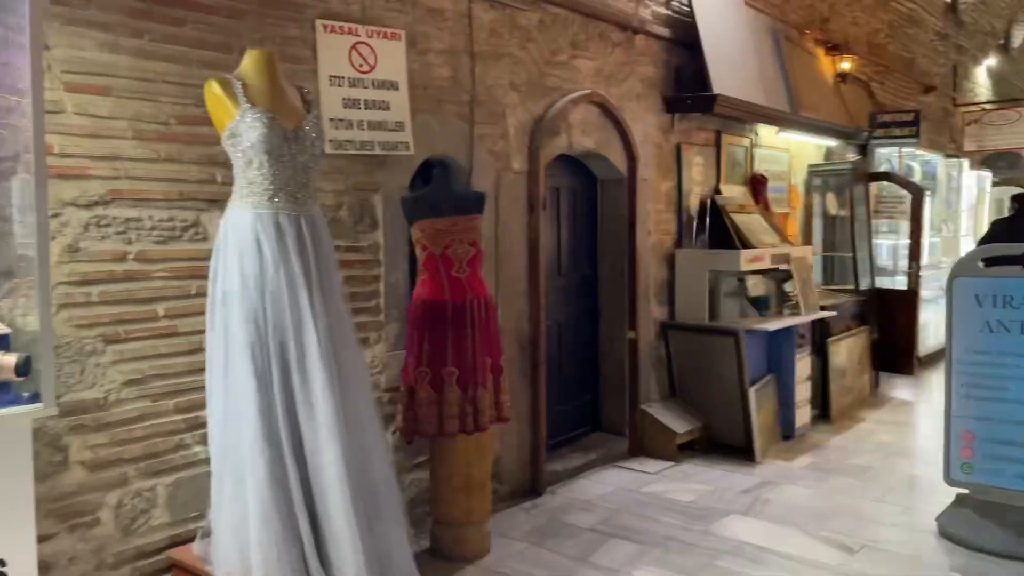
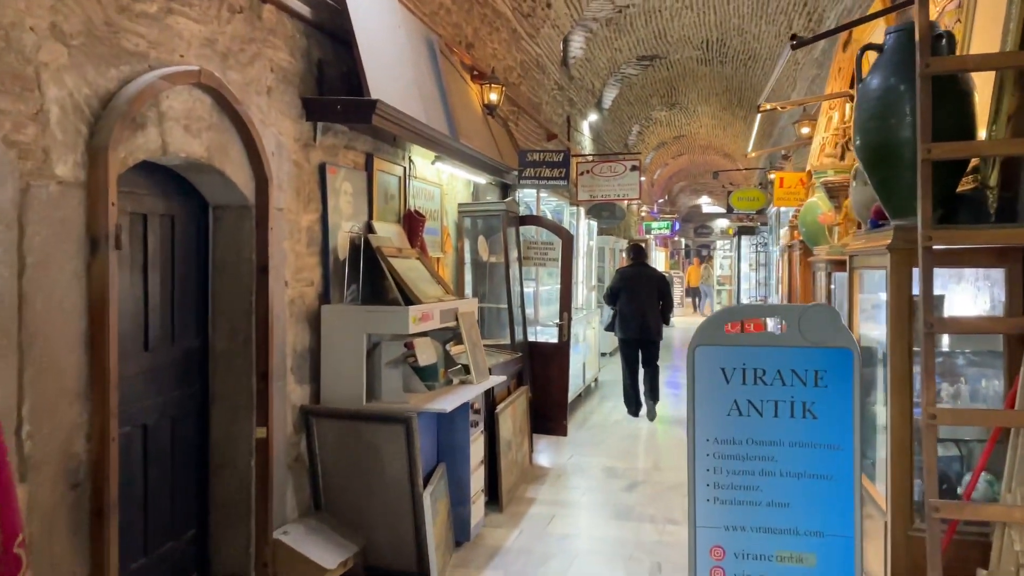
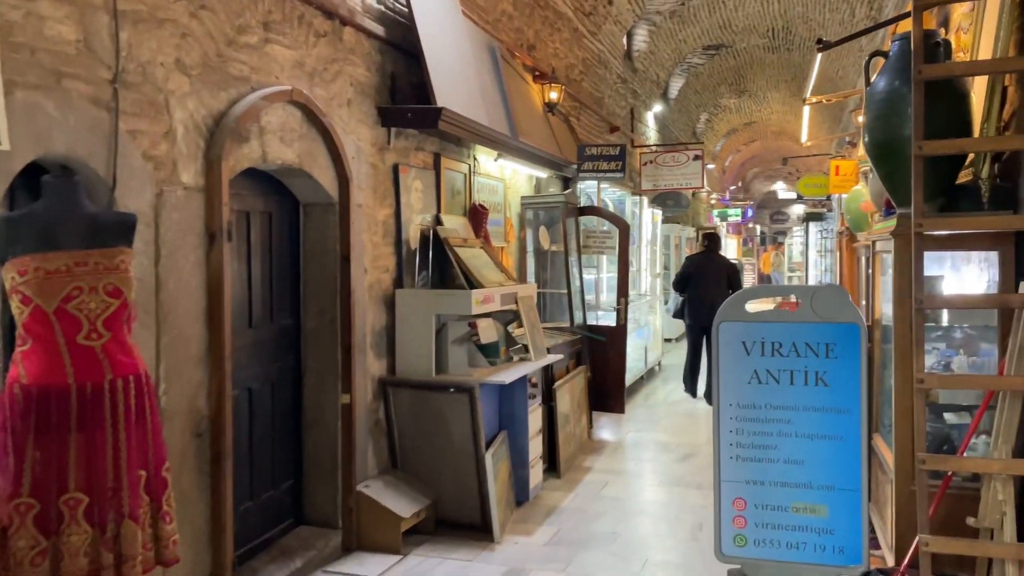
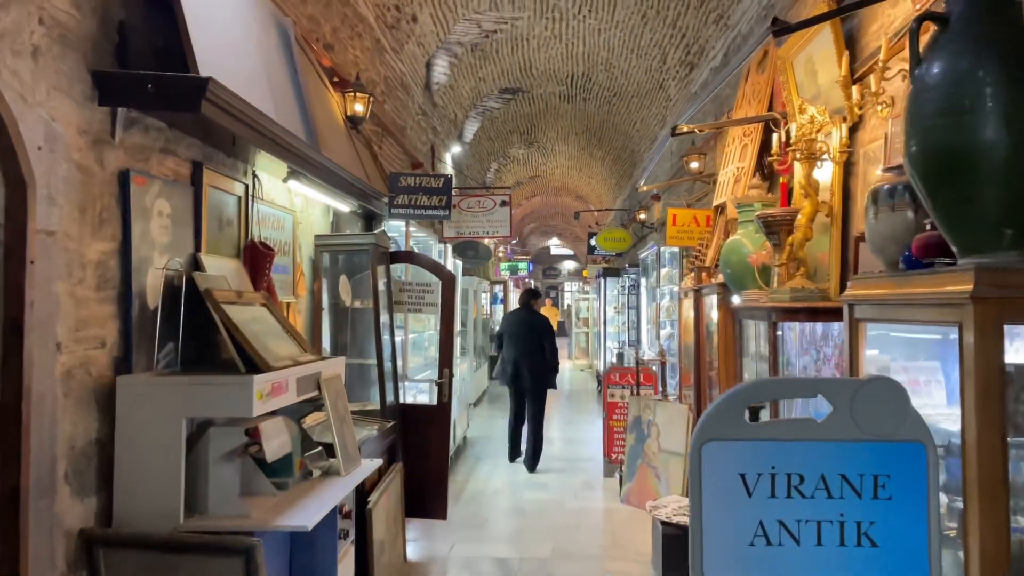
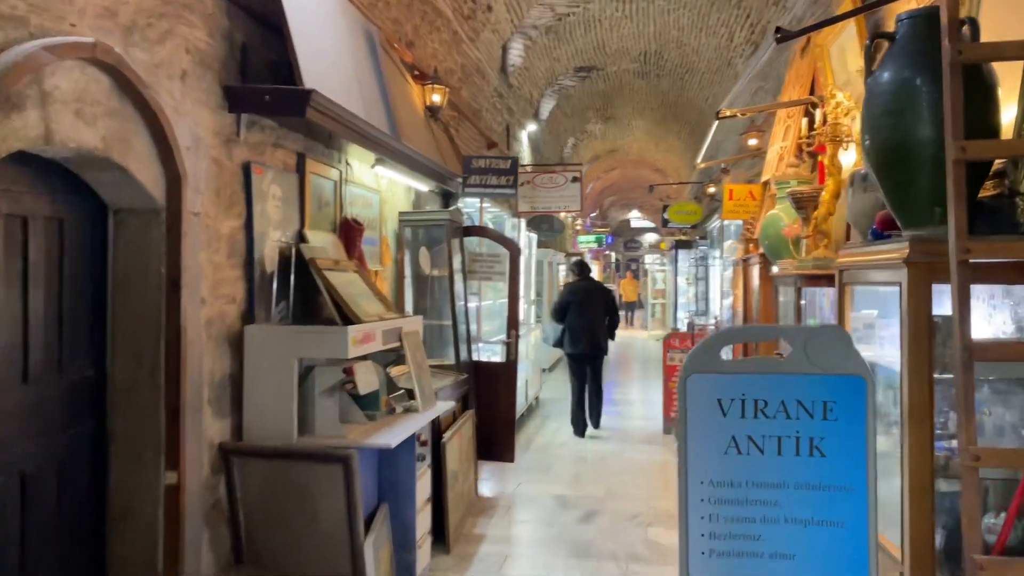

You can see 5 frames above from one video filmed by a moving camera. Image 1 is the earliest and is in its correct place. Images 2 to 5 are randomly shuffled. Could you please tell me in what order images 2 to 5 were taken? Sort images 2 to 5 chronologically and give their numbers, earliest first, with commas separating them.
3, 2, 5, 4
